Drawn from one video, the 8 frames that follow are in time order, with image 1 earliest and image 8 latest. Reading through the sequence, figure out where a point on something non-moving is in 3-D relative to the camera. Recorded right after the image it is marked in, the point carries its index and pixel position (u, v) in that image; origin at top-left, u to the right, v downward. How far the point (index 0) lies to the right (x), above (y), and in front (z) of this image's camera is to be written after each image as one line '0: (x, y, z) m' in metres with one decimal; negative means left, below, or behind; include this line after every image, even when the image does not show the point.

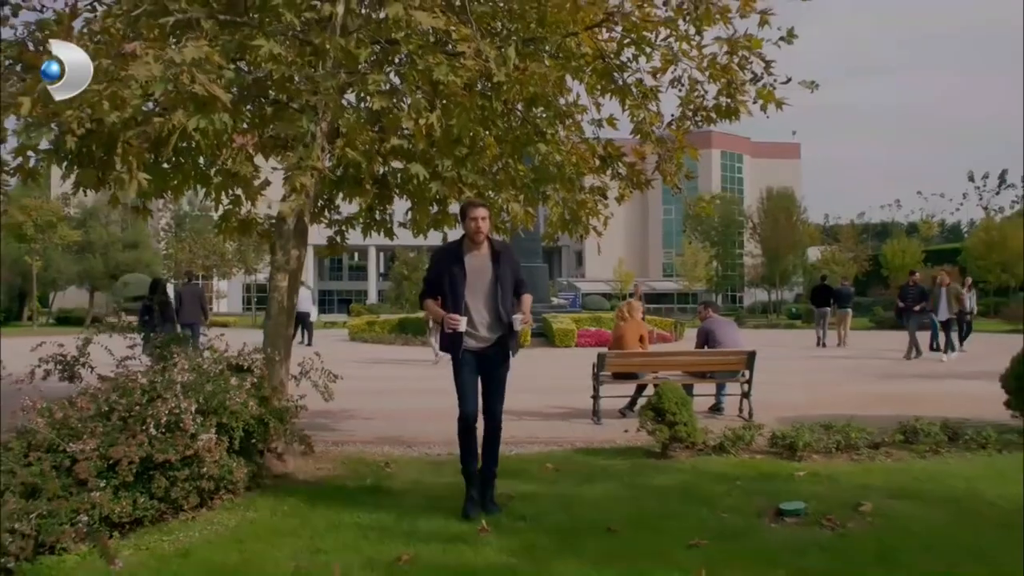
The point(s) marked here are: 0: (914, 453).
0: (+3.2, -1.3, +7.5) m
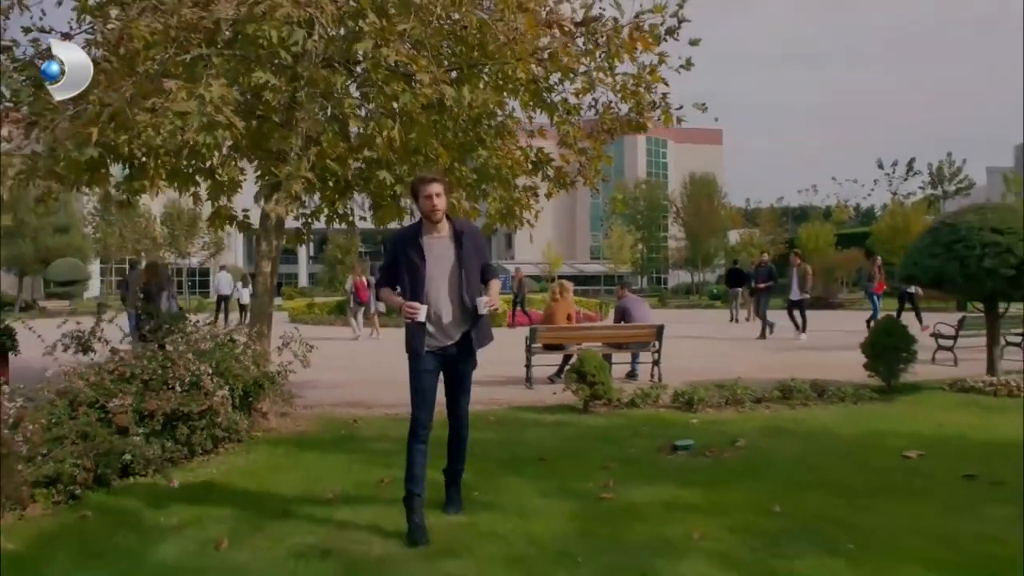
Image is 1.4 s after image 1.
0: (+2.7, -1.1, +9.2) m
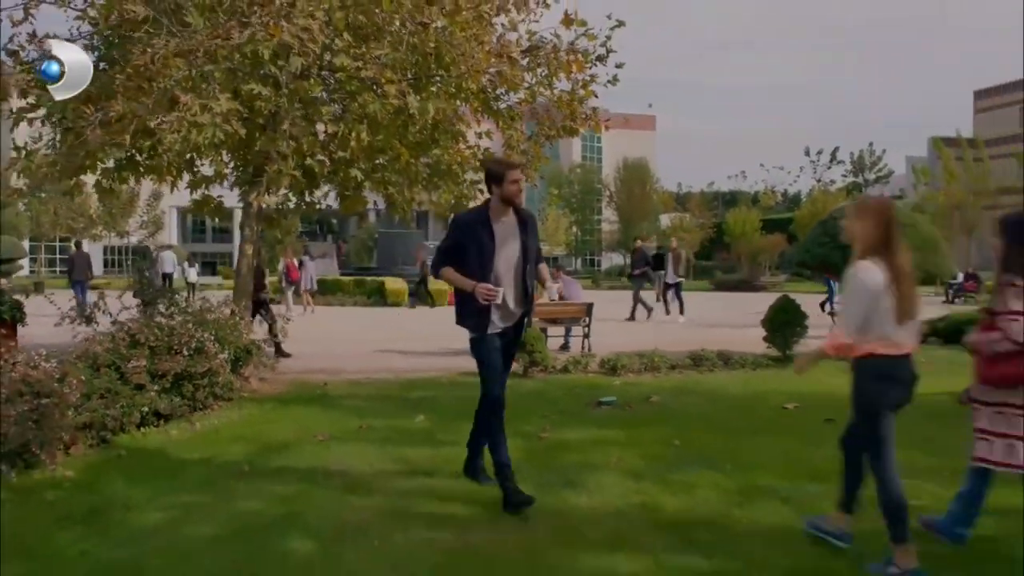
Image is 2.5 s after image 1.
0: (+2.1, -0.9, +10.8) m
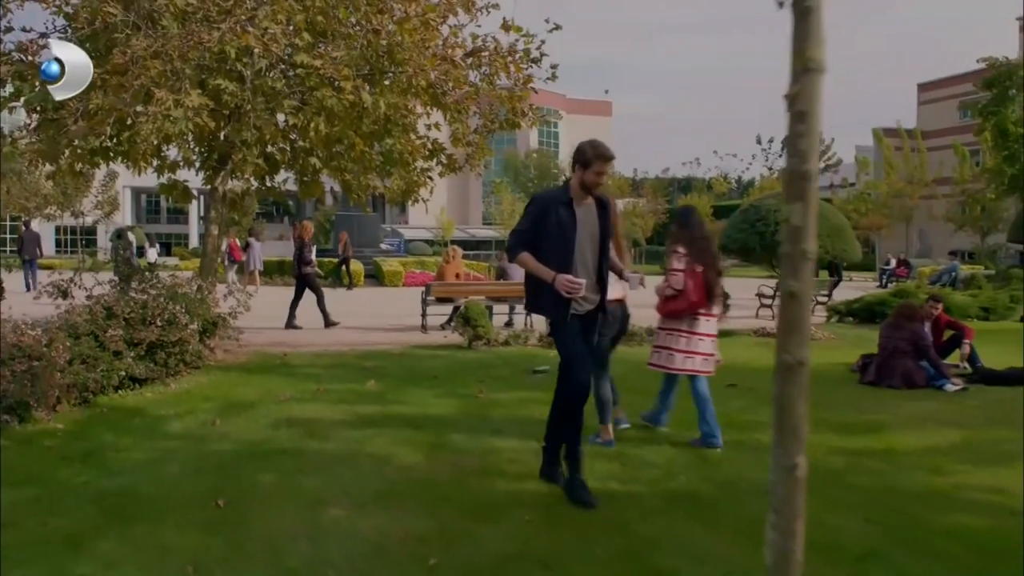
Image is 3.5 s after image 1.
0: (+1.4, -0.7, +11.8) m
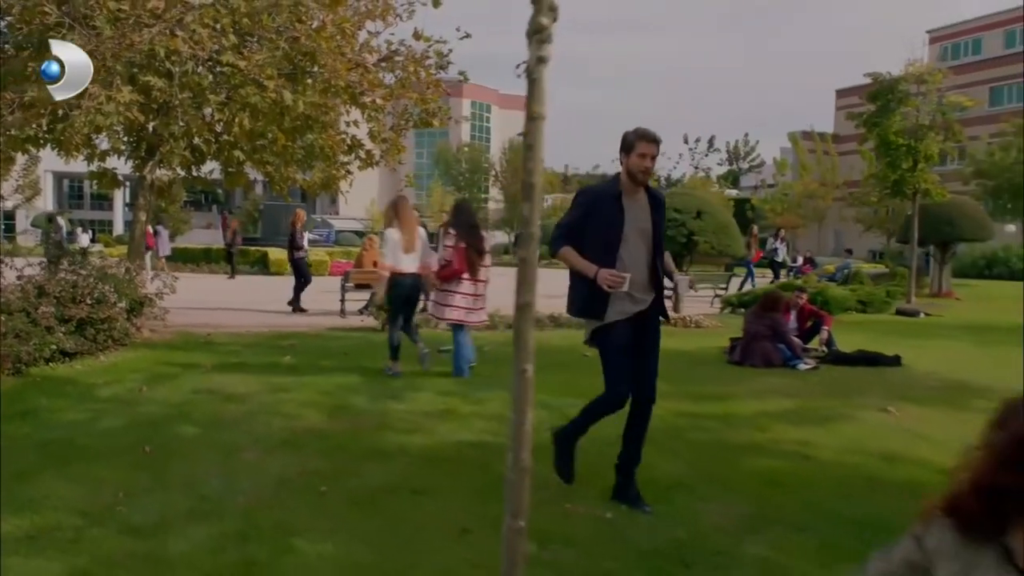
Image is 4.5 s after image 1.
0: (+0.2, -0.5, +12.8) m
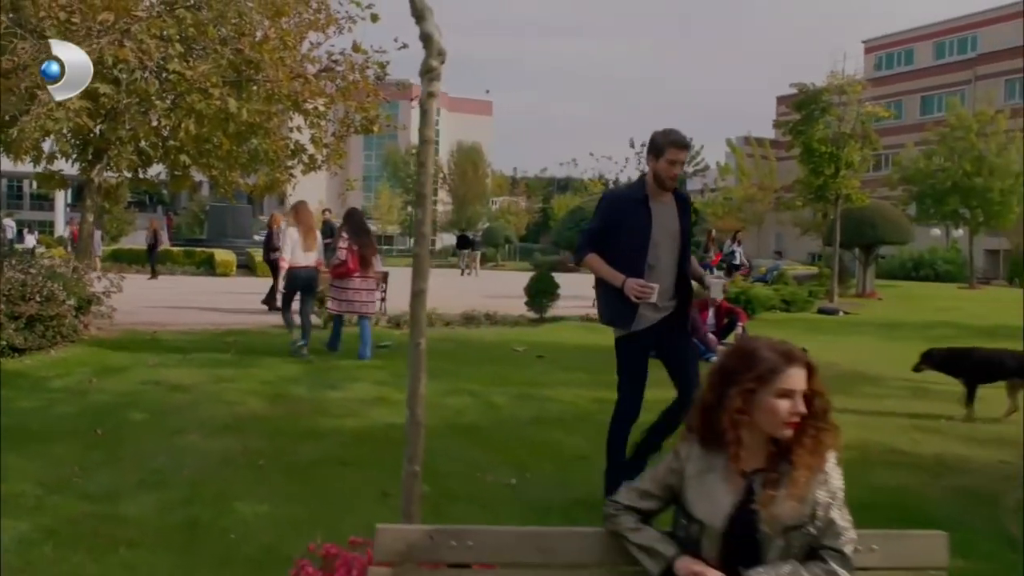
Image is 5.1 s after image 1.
0: (-0.6, -0.5, +13.4) m
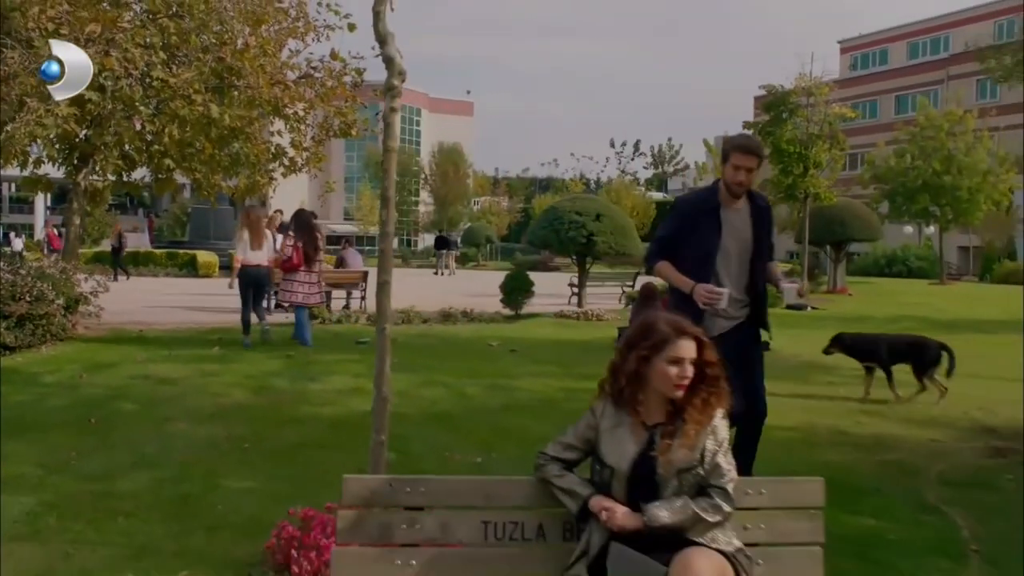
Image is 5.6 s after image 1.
0: (-1.0, -0.5, +13.9) m
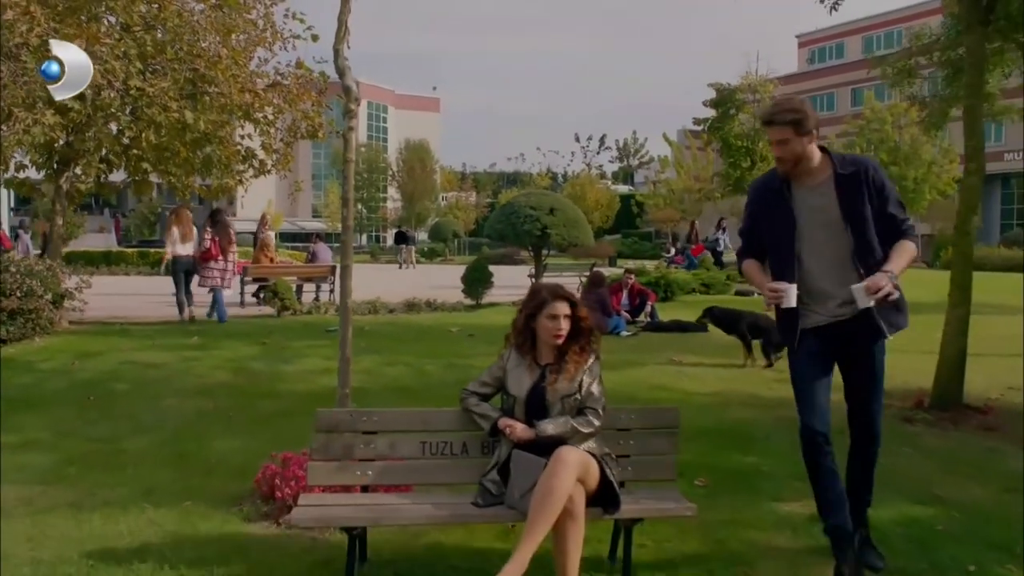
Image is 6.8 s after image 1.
0: (-1.6, -0.4, +14.8) m
